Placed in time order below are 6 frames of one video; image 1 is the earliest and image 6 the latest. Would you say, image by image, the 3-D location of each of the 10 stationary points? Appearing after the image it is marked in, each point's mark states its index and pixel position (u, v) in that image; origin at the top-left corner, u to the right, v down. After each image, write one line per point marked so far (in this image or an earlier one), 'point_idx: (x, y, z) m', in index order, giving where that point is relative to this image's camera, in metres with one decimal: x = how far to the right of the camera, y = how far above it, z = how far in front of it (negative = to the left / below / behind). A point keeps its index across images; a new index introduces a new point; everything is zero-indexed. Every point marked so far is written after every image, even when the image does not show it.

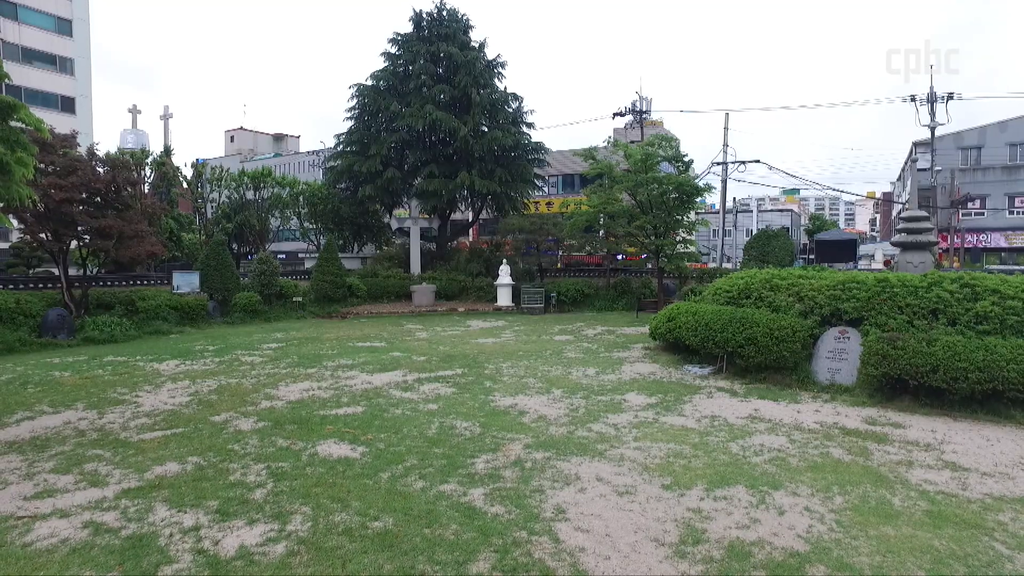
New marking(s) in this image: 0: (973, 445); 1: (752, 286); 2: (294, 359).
0: (+3.7, -1.3, +5.2) m
1: (+3.2, 0.0, +8.5) m
2: (-3.3, -1.1, +9.9) m
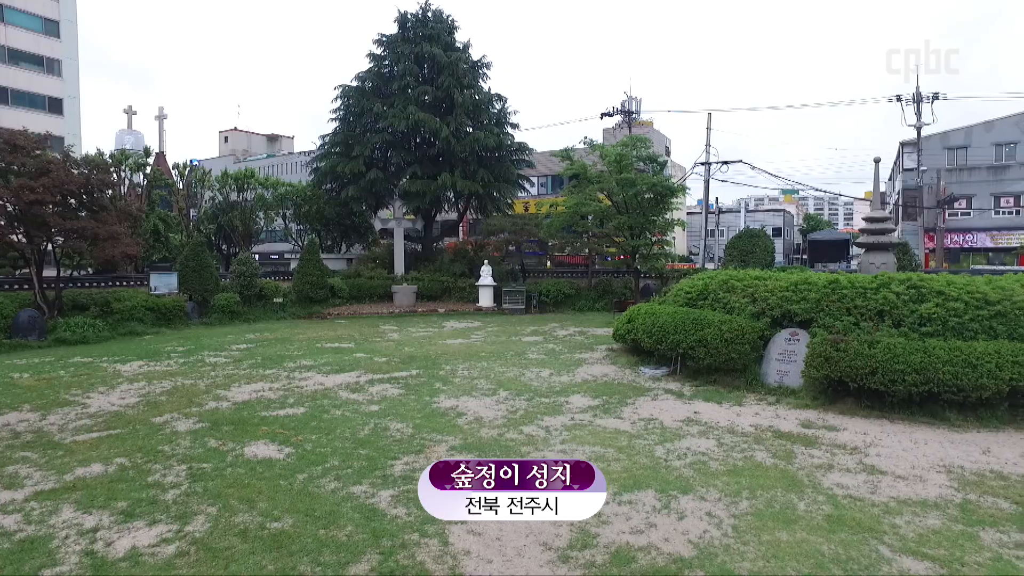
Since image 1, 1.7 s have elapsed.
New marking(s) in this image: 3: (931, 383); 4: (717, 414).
0: (+3.1, -1.3, +5.2) m
1: (+2.6, 0.0, +8.5) m
2: (-3.9, -1.1, +10.0) m
3: (+3.8, -0.9, +5.9) m
4: (+2.0, -1.2, +6.2) m
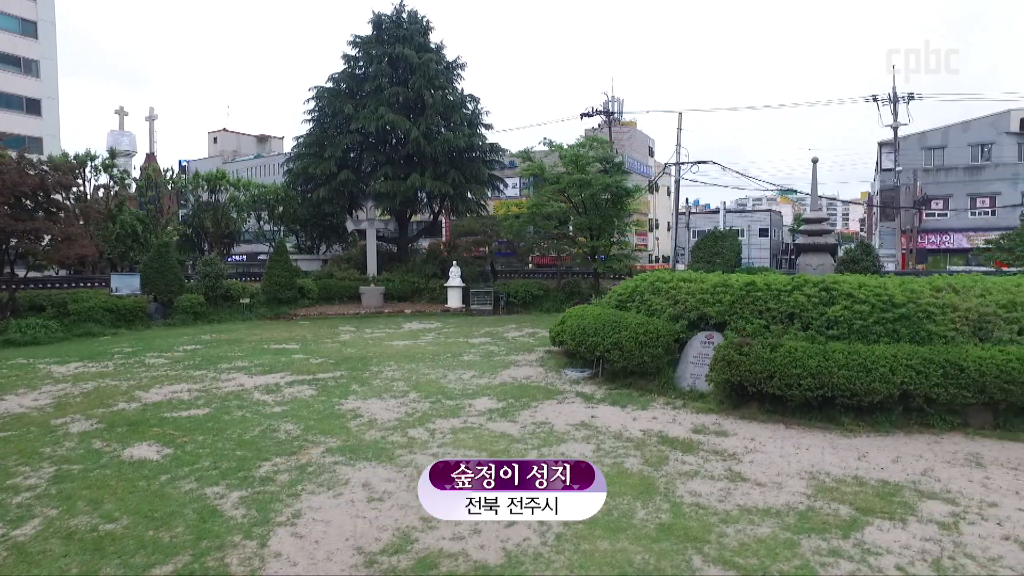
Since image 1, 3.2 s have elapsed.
0: (+2.1, -1.3, +5.1) m
1: (+1.6, 0.0, +8.4) m
2: (-4.8, -1.1, +10.0) m
3: (+2.8, -0.9, +5.8) m
4: (+1.0, -1.2, +6.1) m
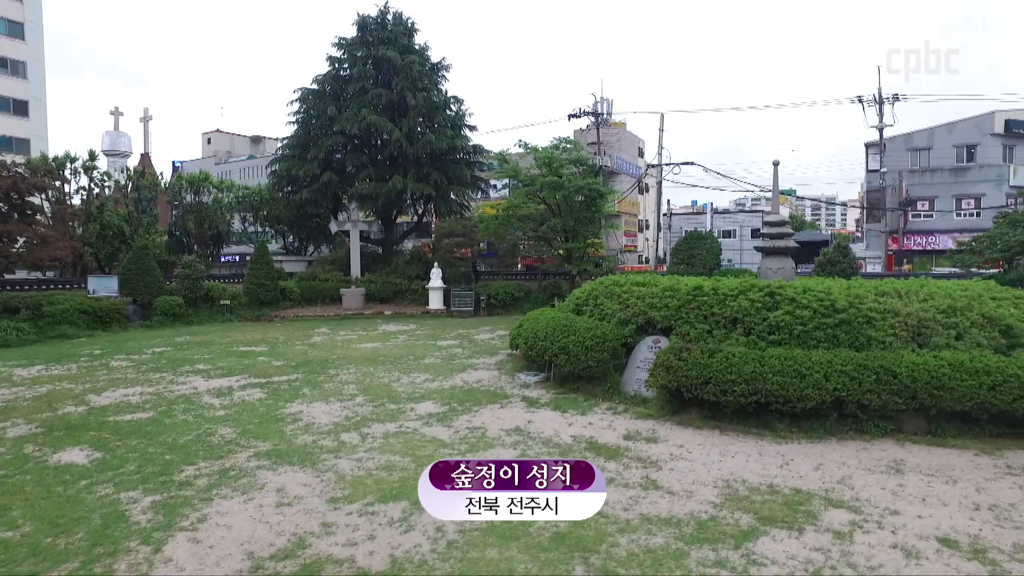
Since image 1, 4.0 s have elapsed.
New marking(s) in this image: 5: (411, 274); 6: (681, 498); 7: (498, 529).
0: (+1.5, -1.4, +5.1) m
1: (+1.0, -0.1, +8.4) m
2: (-5.4, -1.2, +10.0) m
3: (+2.2, -1.0, +5.8) m
4: (+0.4, -1.3, +6.1) m
5: (-2.9, +0.4, +18.9) m
6: (+1.1, -1.4, +4.4) m
7: (-0.1, -1.5, +4.0) m
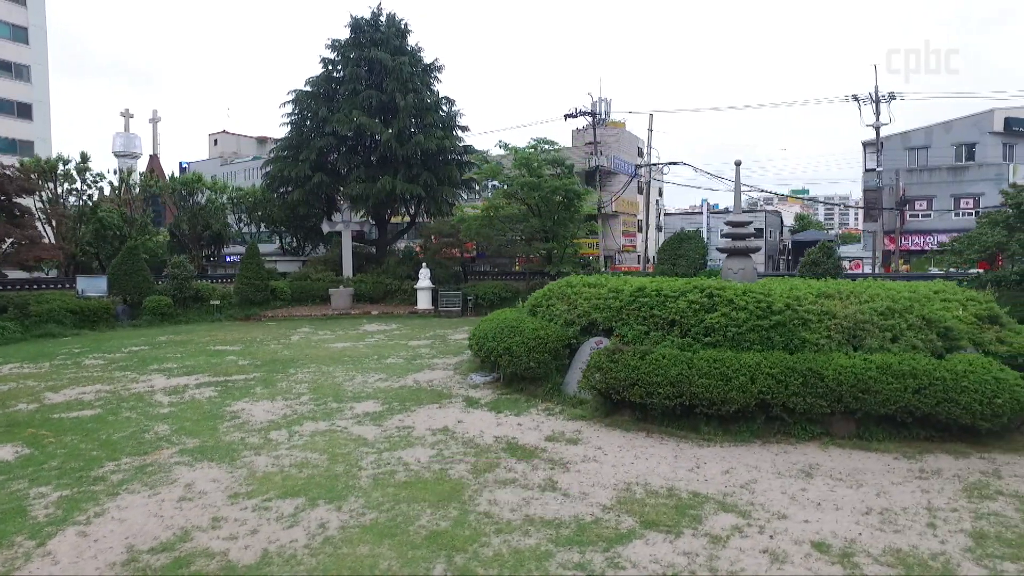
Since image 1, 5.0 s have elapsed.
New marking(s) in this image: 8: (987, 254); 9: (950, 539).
0: (+0.8, -1.4, +5.1) m
1: (+0.4, -0.1, +8.5) m
2: (-6.0, -1.1, +10.2) m
3: (+1.5, -1.0, +5.8) m
4: (-0.3, -1.3, +6.2) m
5: (-3.2, +0.4, +19.0) m
6: (+0.4, -1.4, +4.4) m
7: (-0.8, -1.5, +4.0) m
8: (+8.1, +0.6, +11.0) m
9: (+2.5, -1.4, +3.7) m
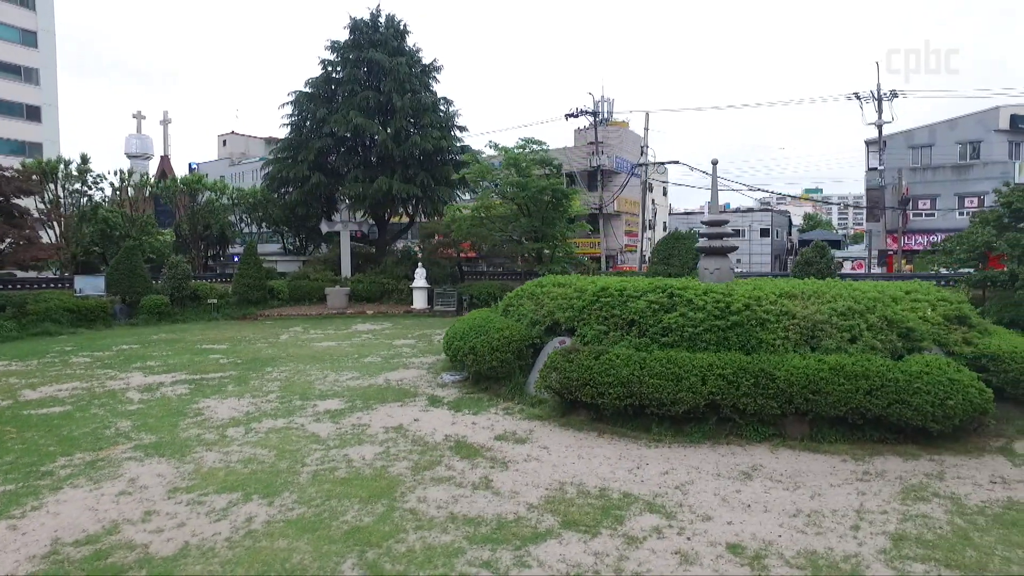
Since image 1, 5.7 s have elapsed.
0: (+0.3, -1.4, +5.1) m
1: (+0.1, -0.1, +8.5) m
2: (-6.3, -1.1, +10.4) m
3: (+1.1, -1.0, +5.8) m
4: (-0.7, -1.3, +6.2) m
5: (-3.3, +0.4, +19.1) m
6: (0.0, -1.4, +4.4) m
7: (-1.3, -1.5, +4.0) m
8: (+7.7, +0.6, +10.8) m
9: (+2.0, -1.4, +3.7) m
